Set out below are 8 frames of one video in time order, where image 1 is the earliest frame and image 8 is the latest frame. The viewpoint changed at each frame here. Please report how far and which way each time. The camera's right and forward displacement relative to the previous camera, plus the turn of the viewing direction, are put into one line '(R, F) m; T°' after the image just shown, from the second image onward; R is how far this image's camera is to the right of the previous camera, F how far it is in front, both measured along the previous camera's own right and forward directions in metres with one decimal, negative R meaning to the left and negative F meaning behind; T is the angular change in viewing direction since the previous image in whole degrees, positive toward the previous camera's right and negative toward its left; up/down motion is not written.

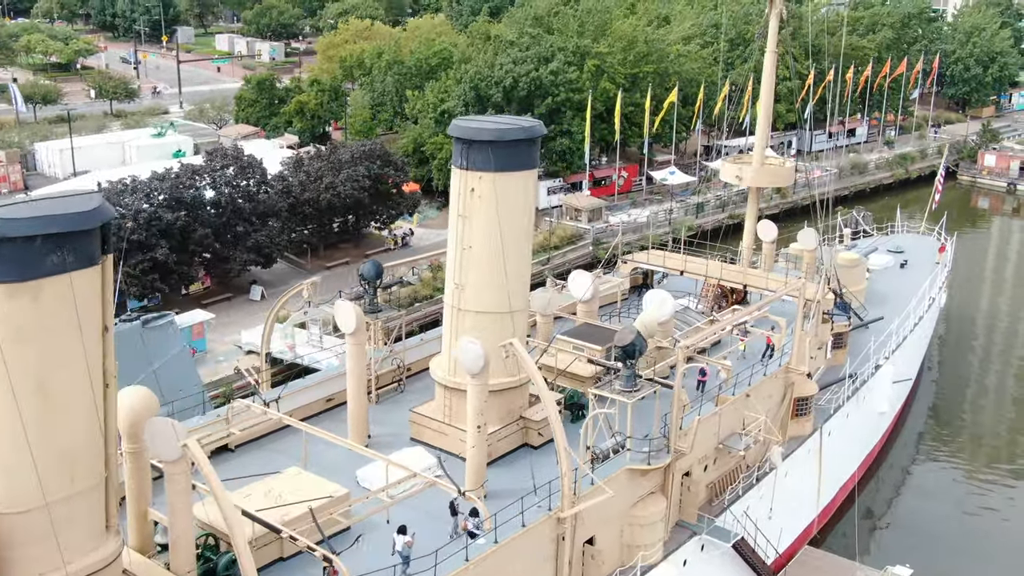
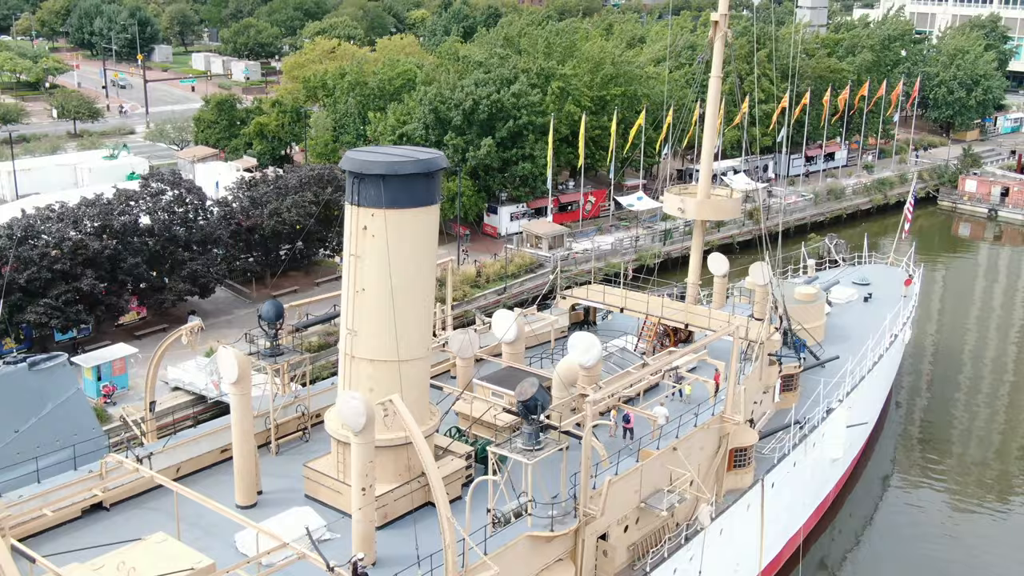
(+1.3, +1.2) m; 0°
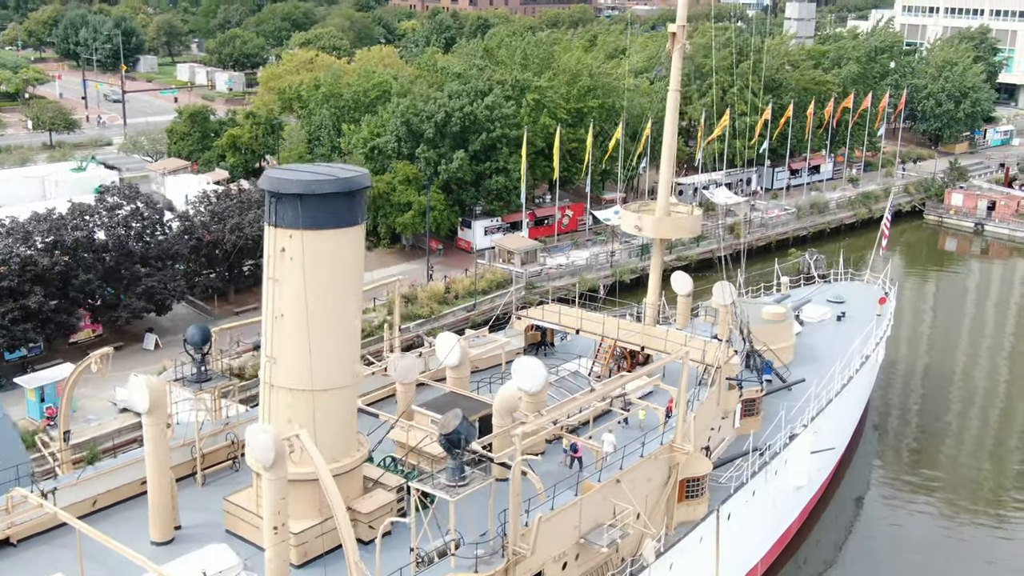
(+0.9, +0.7) m; 0°
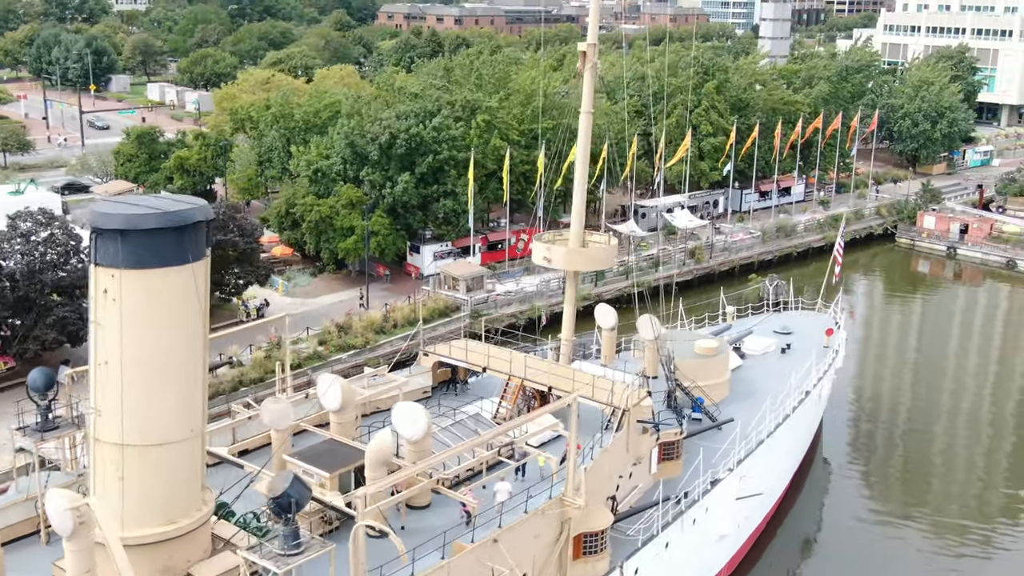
(+1.6, +1.2) m; 0°
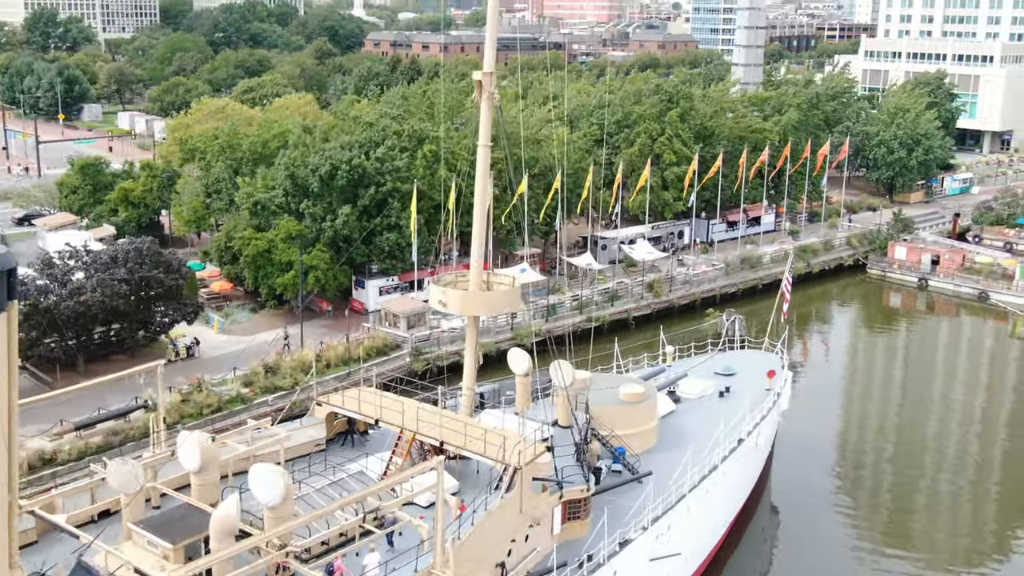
(+1.7, +1.2) m; 0°
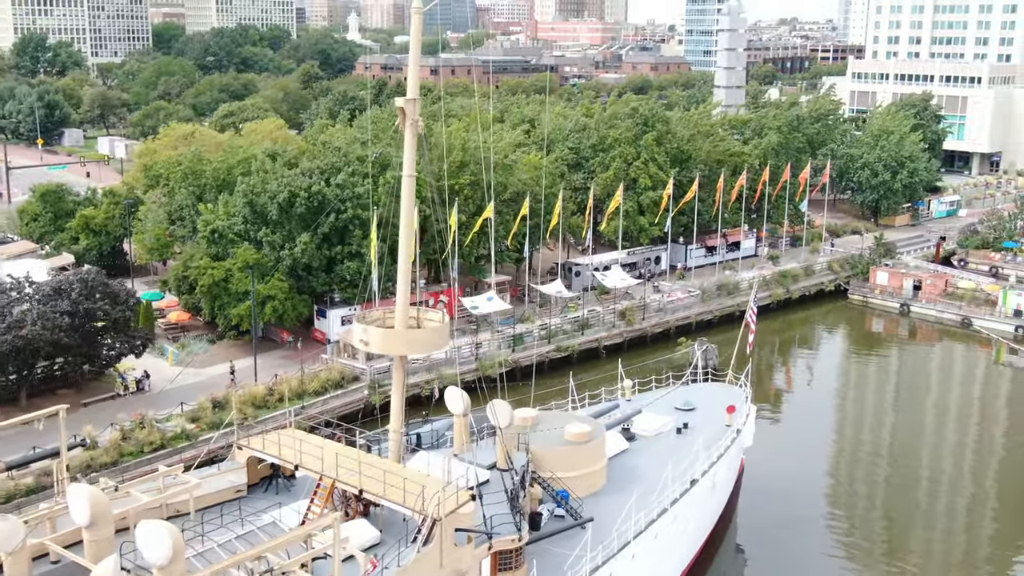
(+1.1, +0.9) m; 0°
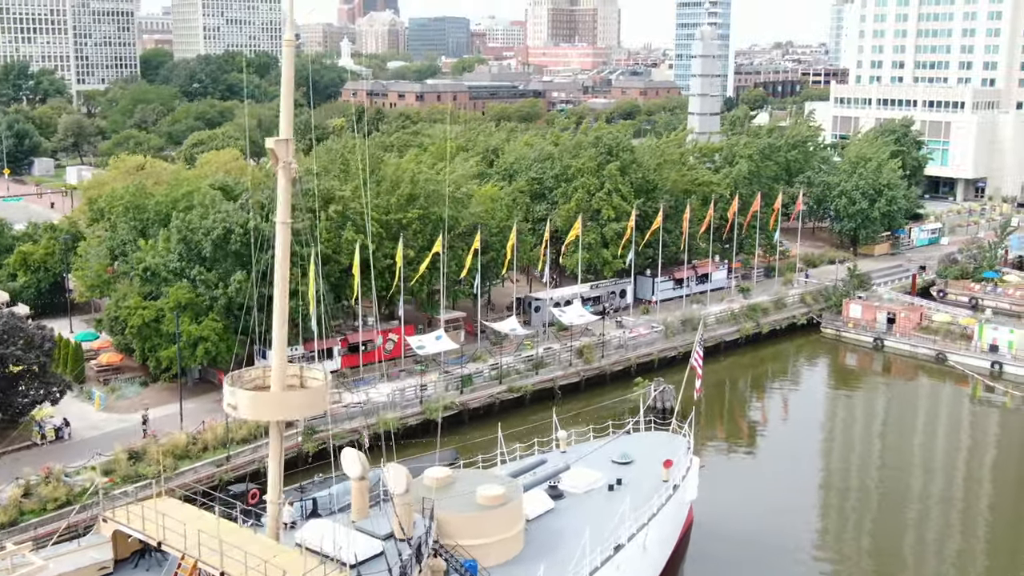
(+1.6, +1.4) m; 0°
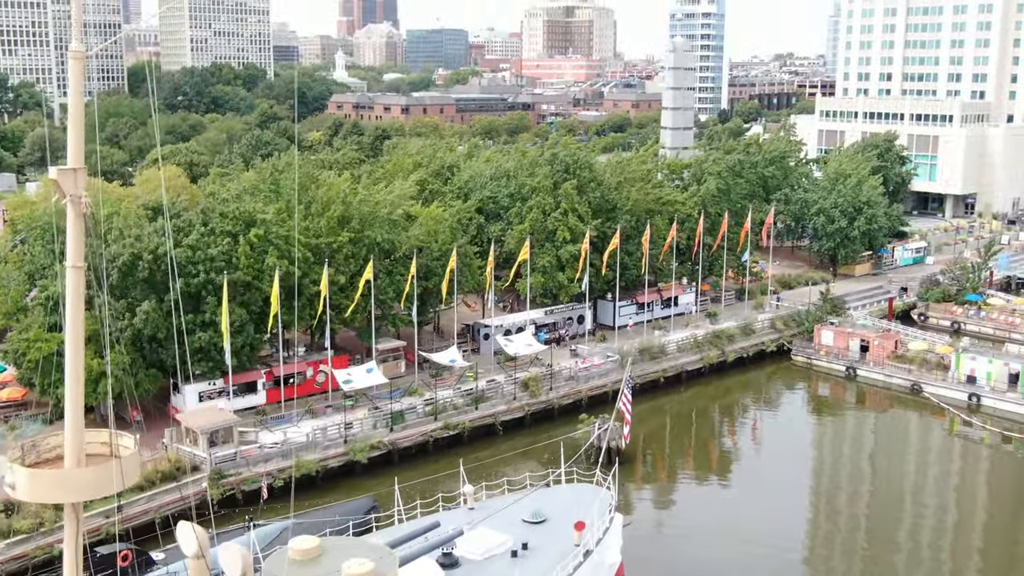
(+1.9, +2.2) m; 0°
